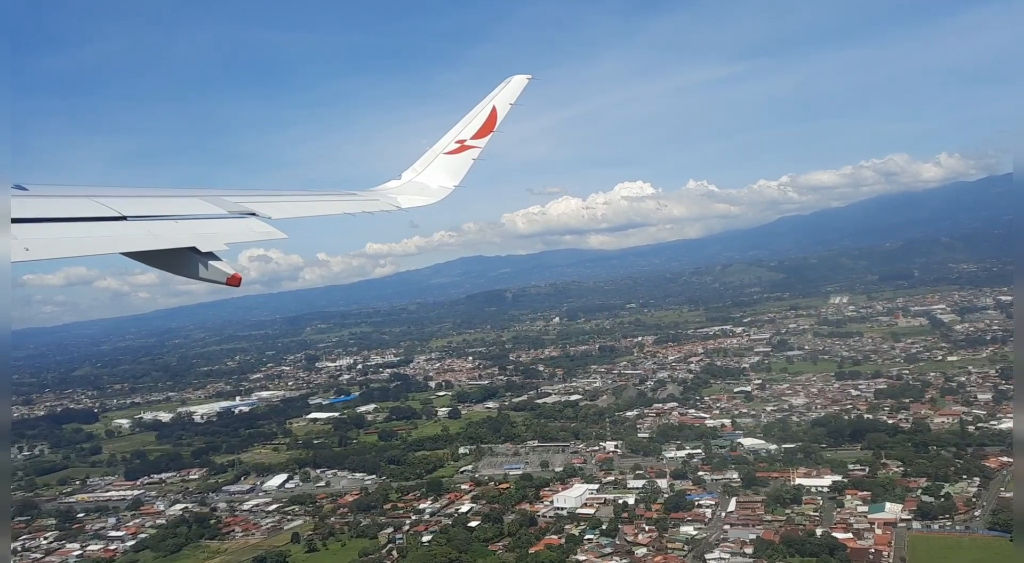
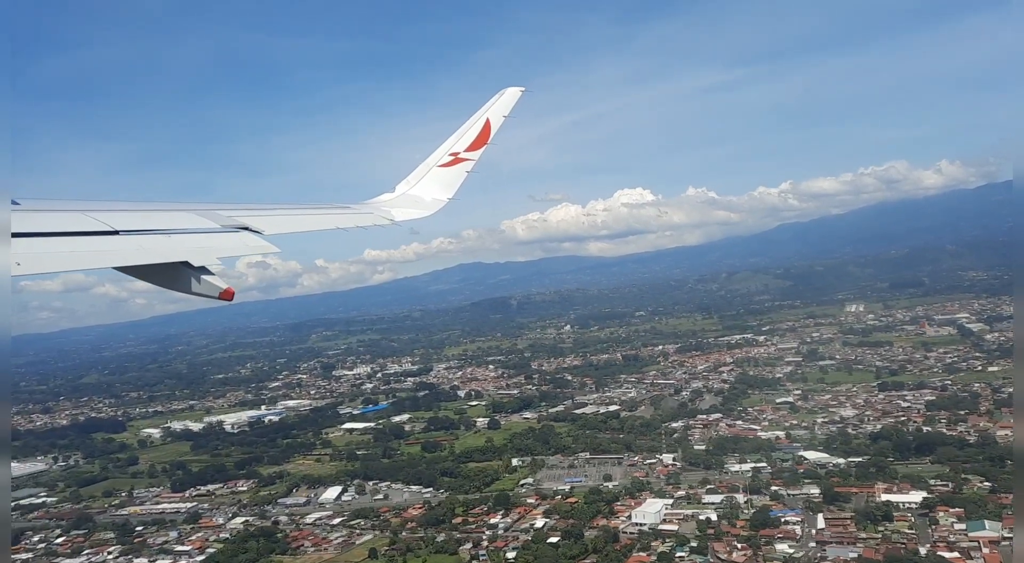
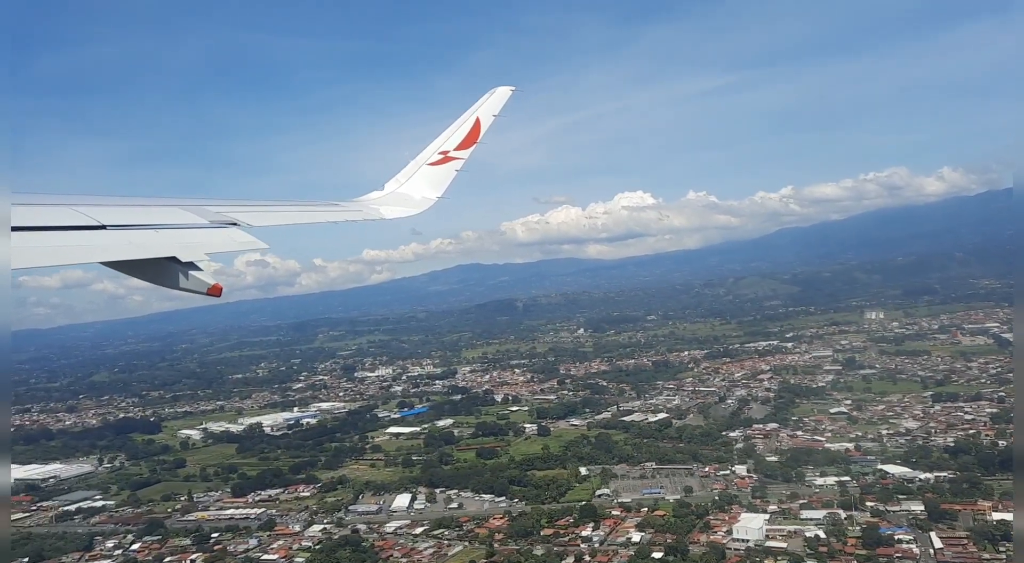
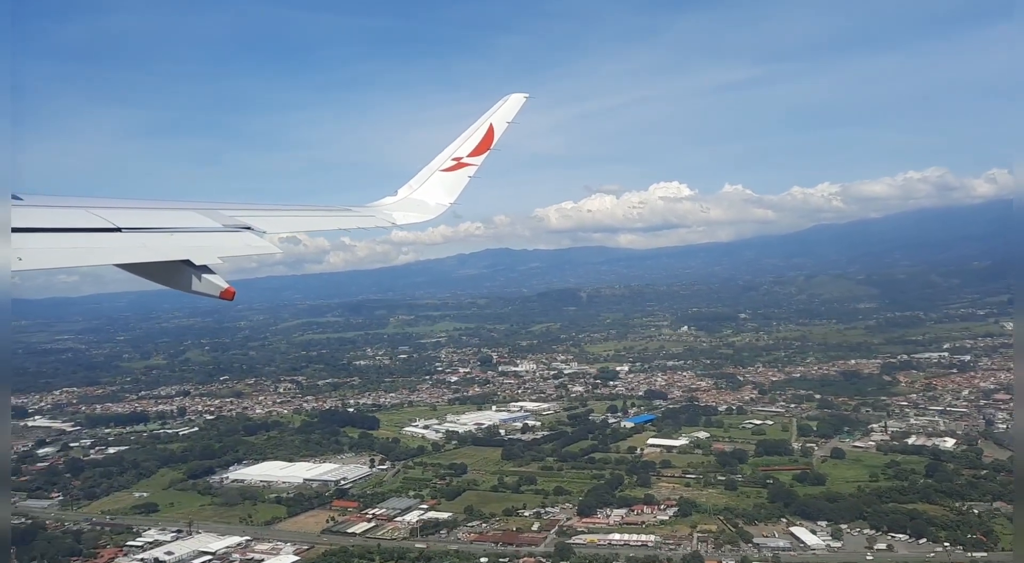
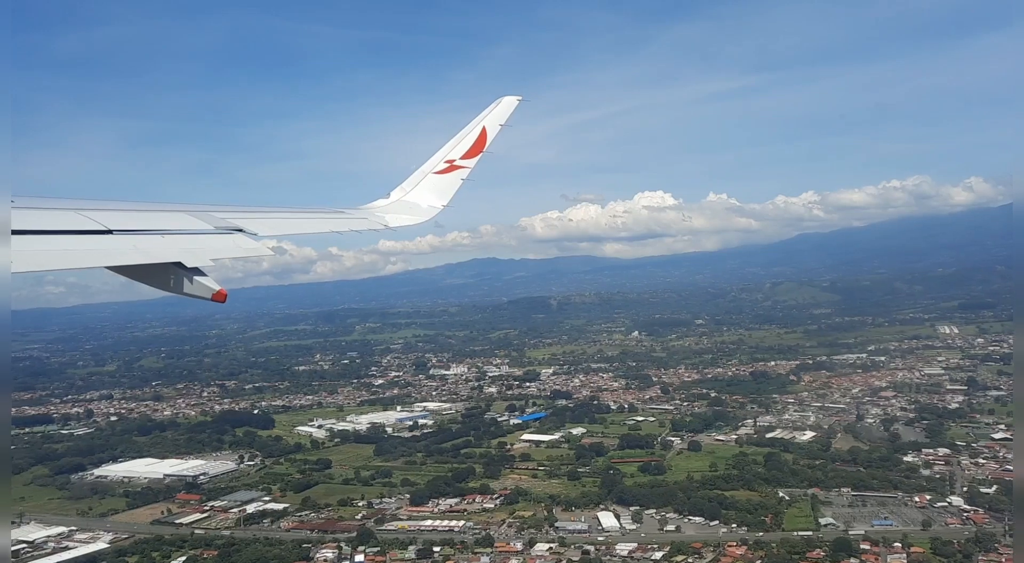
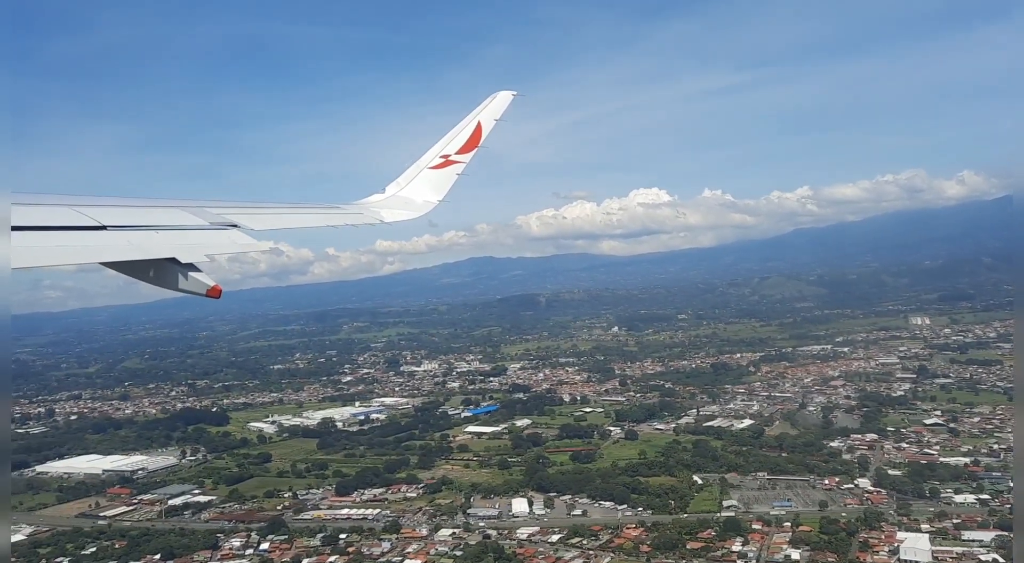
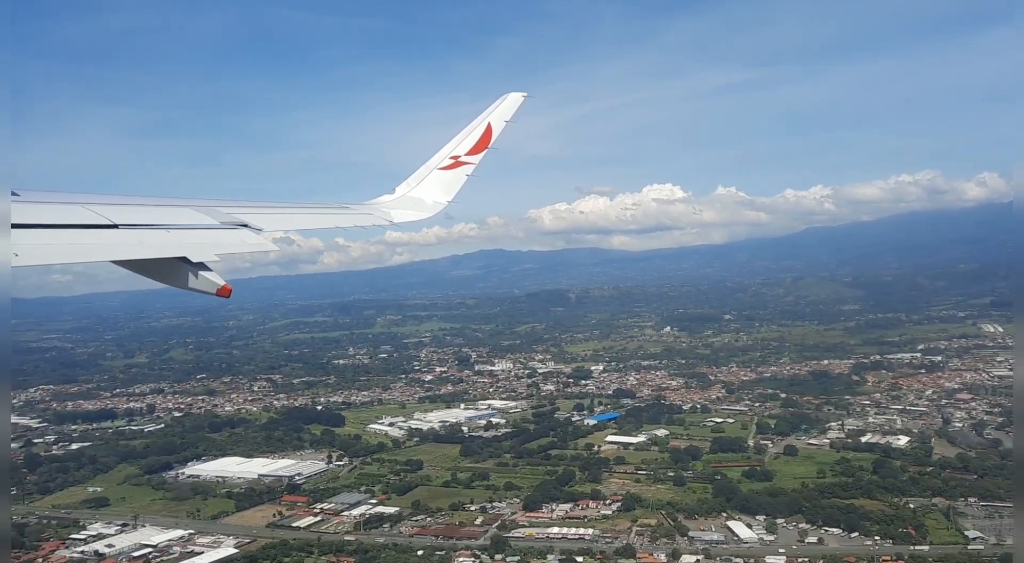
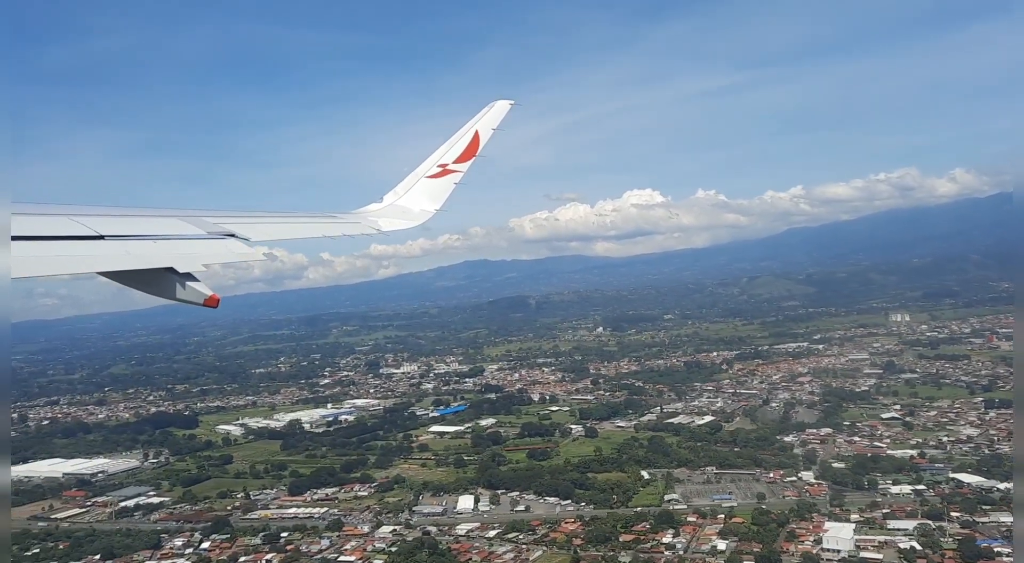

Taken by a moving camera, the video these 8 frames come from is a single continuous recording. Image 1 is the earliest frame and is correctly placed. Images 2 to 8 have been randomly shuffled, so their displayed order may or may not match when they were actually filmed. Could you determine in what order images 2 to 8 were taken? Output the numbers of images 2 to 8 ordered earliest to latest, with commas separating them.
2, 3, 8, 6, 5, 7, 4
